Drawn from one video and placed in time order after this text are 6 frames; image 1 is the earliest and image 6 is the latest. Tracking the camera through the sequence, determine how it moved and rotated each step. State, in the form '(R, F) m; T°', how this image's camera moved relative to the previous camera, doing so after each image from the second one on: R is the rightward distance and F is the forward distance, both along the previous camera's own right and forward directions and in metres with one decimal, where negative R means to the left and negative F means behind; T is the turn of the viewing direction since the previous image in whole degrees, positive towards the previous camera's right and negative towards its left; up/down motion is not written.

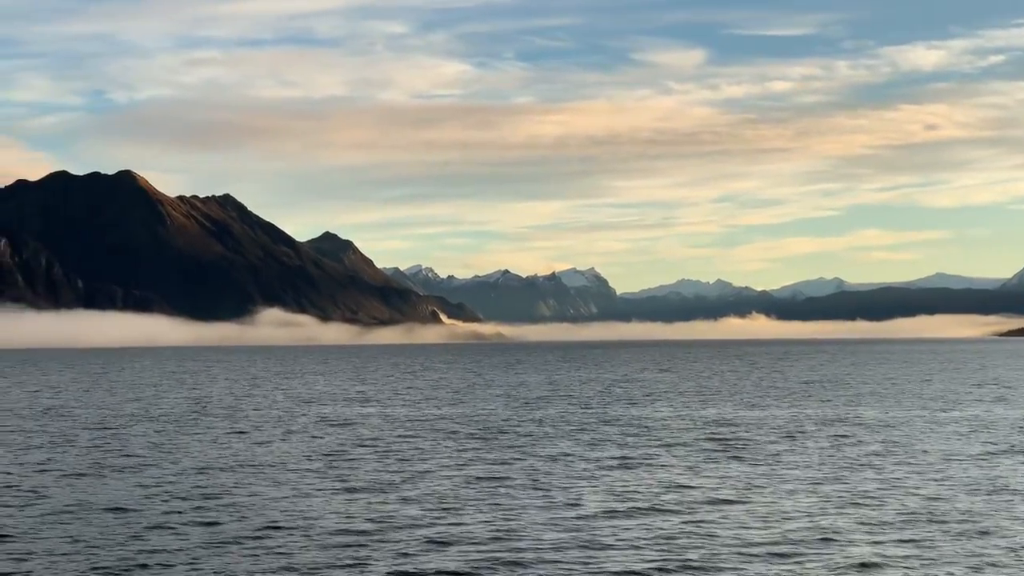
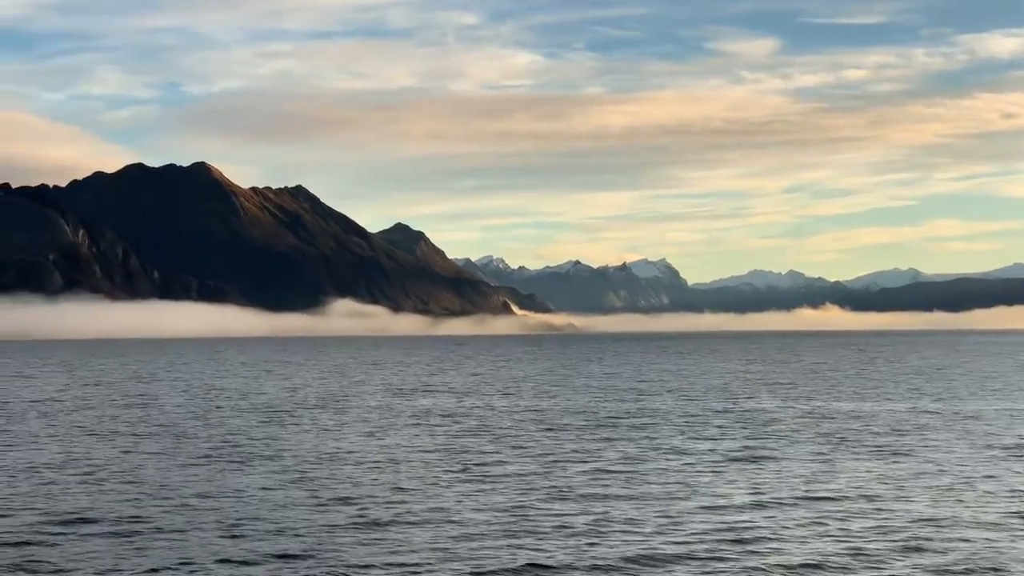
(-0.4, +0.4) m; -3°
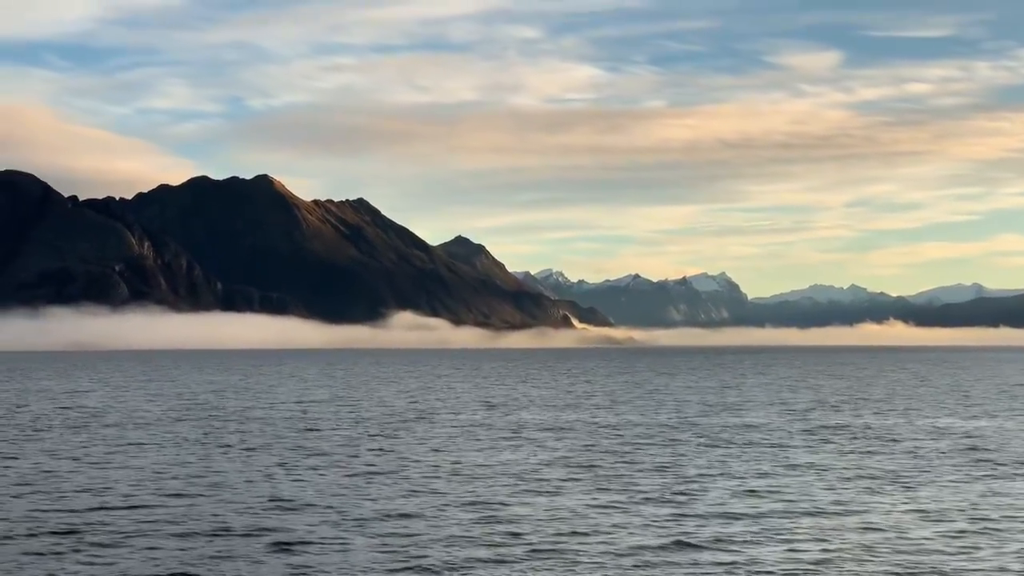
(-0.5, -0.6) m; -2°
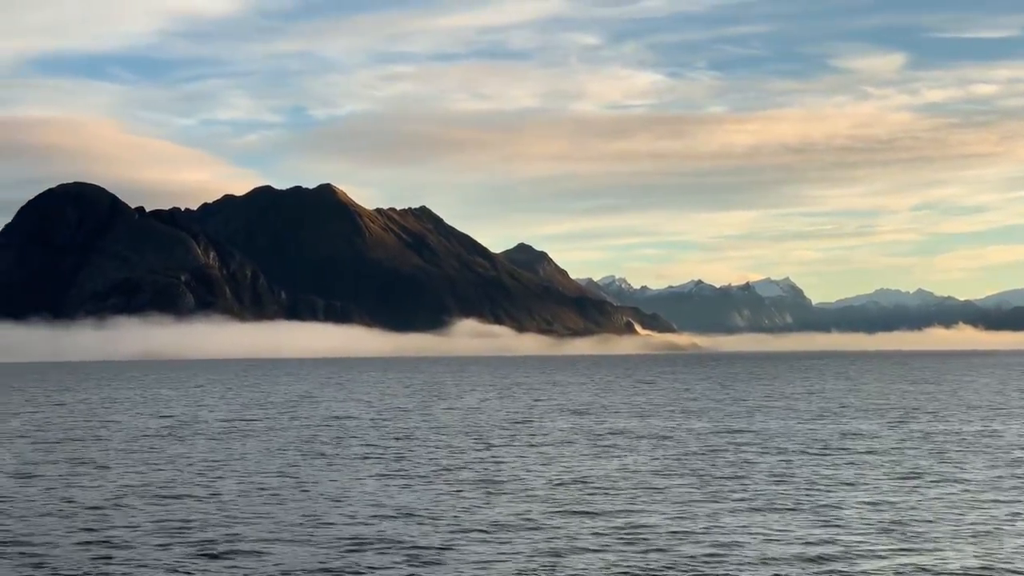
(-0.4, +1.2) m; -2°
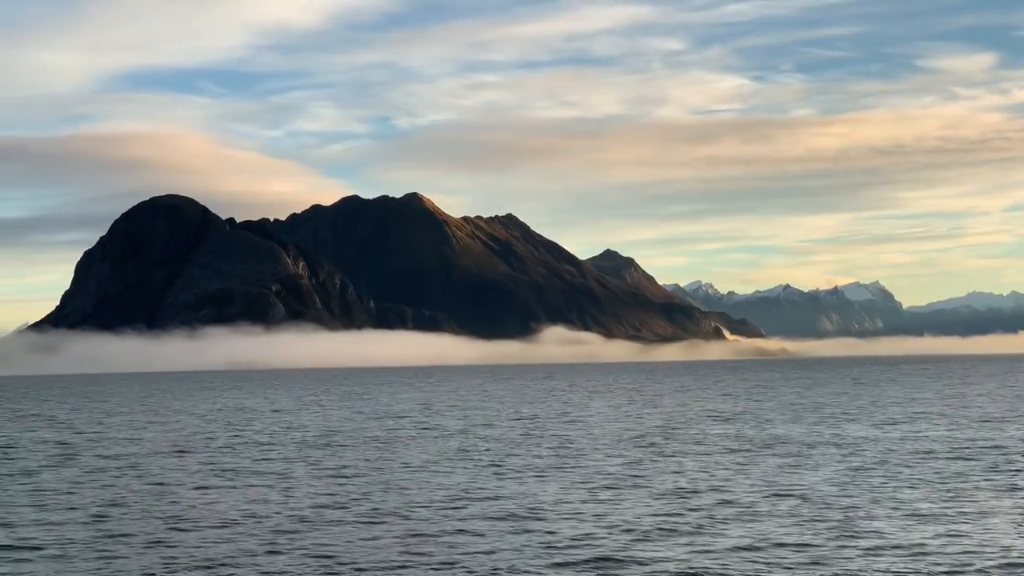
(-0.8, +0.2) m; -3°
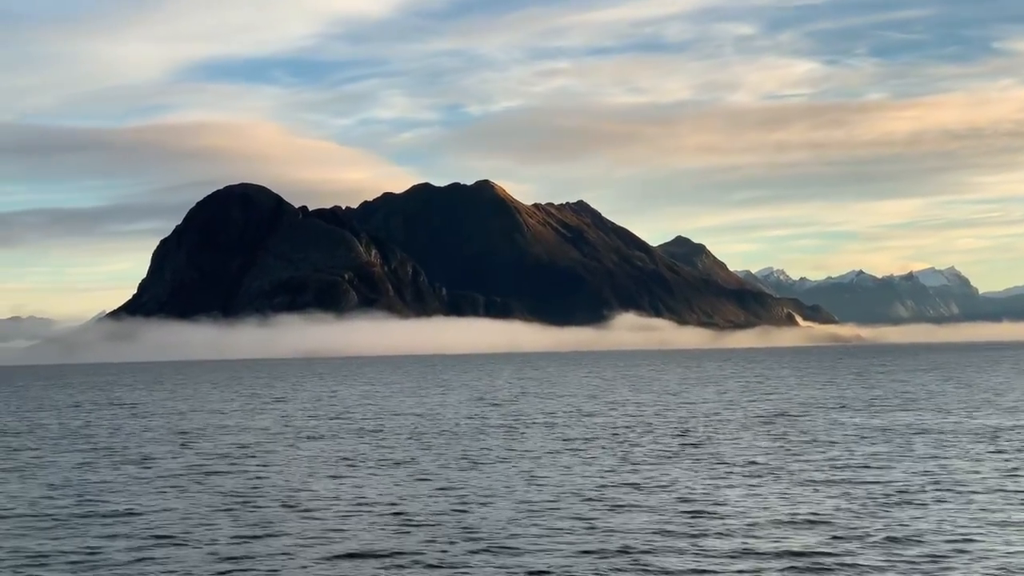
(-0.2, -0.3) m; -3°
